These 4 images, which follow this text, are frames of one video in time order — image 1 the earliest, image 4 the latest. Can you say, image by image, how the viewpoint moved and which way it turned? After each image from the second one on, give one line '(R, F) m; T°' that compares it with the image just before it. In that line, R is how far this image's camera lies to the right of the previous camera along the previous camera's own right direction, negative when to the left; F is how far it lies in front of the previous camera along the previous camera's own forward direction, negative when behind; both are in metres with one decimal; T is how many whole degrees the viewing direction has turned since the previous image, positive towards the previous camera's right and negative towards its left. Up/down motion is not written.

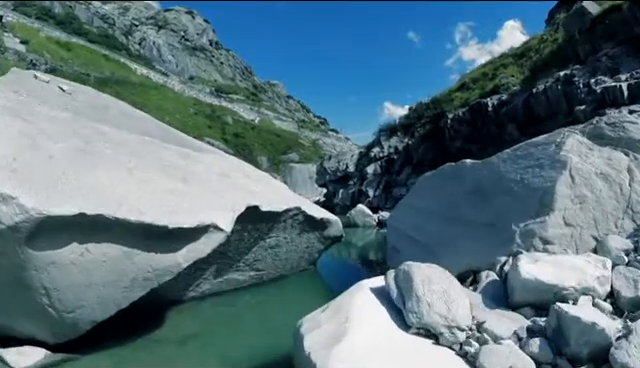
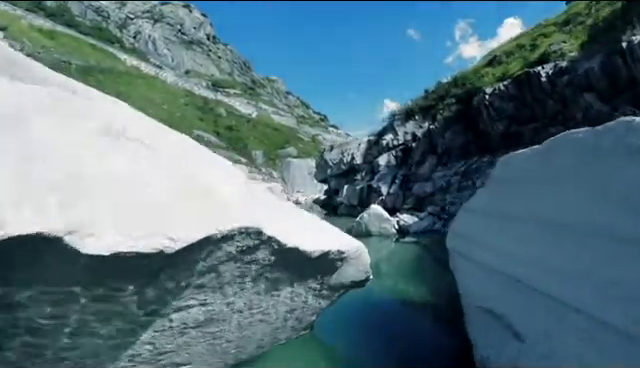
(0.0, +12.2) m; 0°
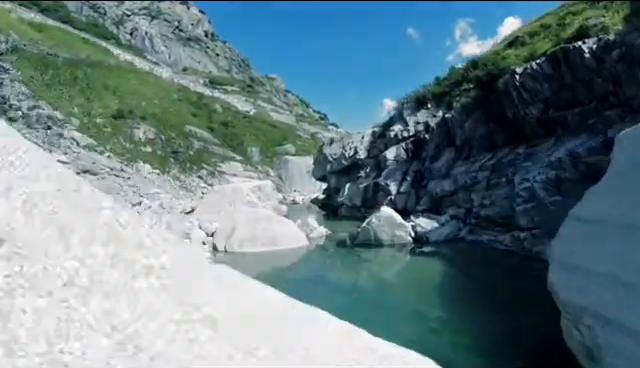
(+0.2, +6.4) m; 0°
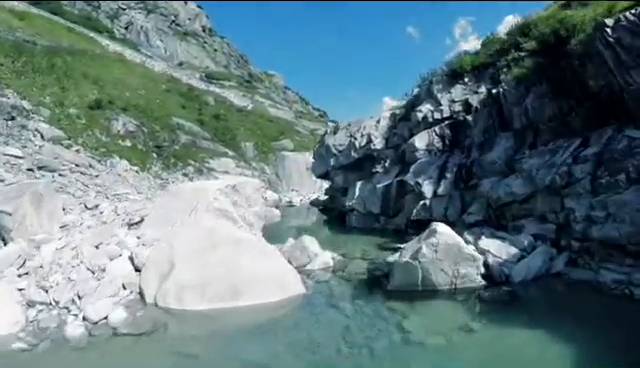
(-0.2, +10.5) m; 0°
